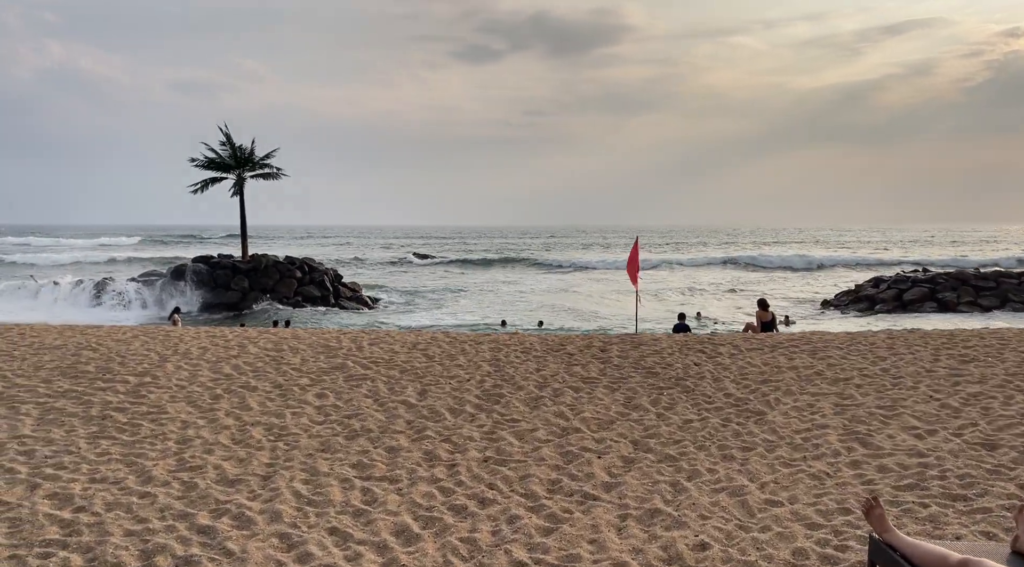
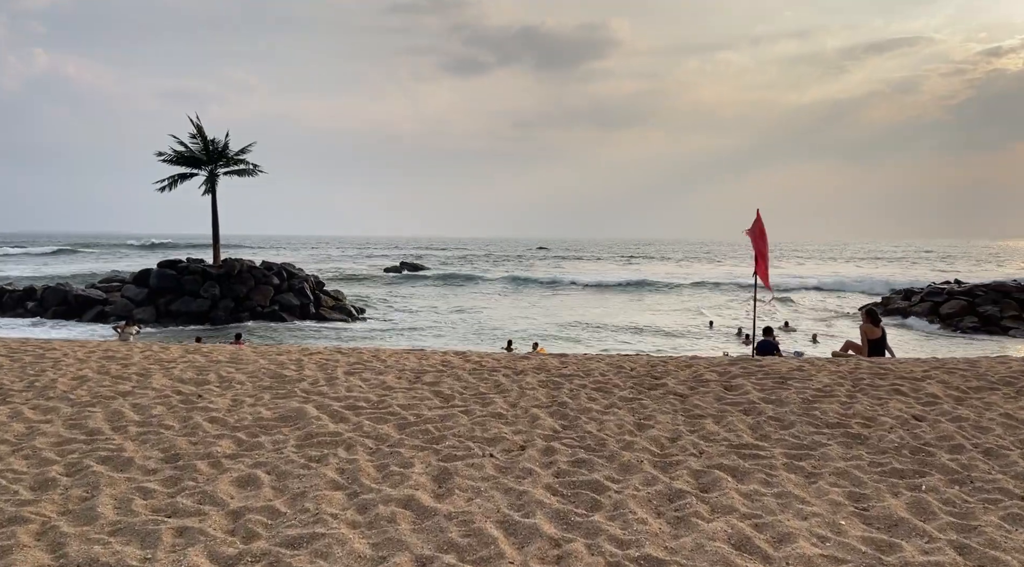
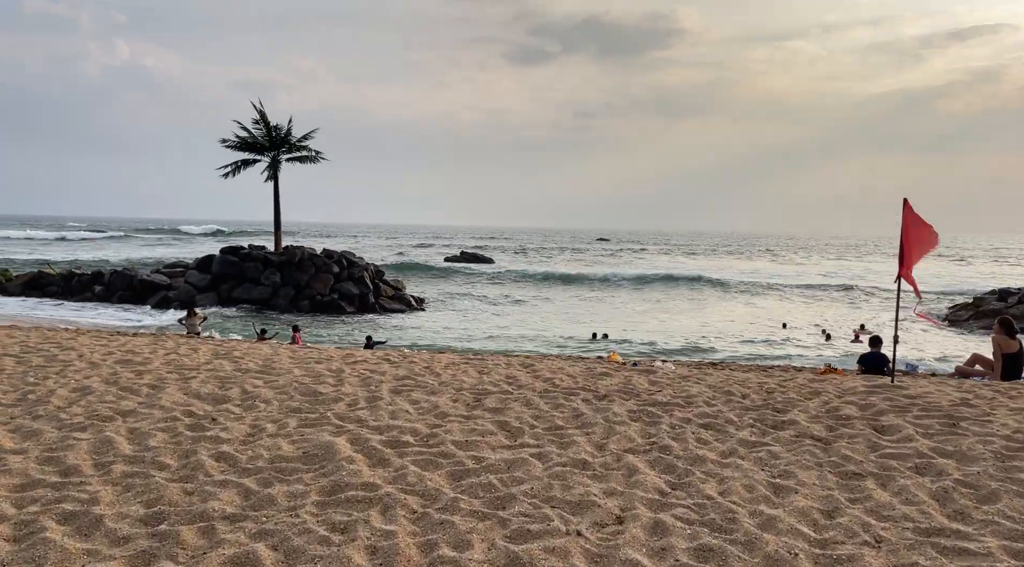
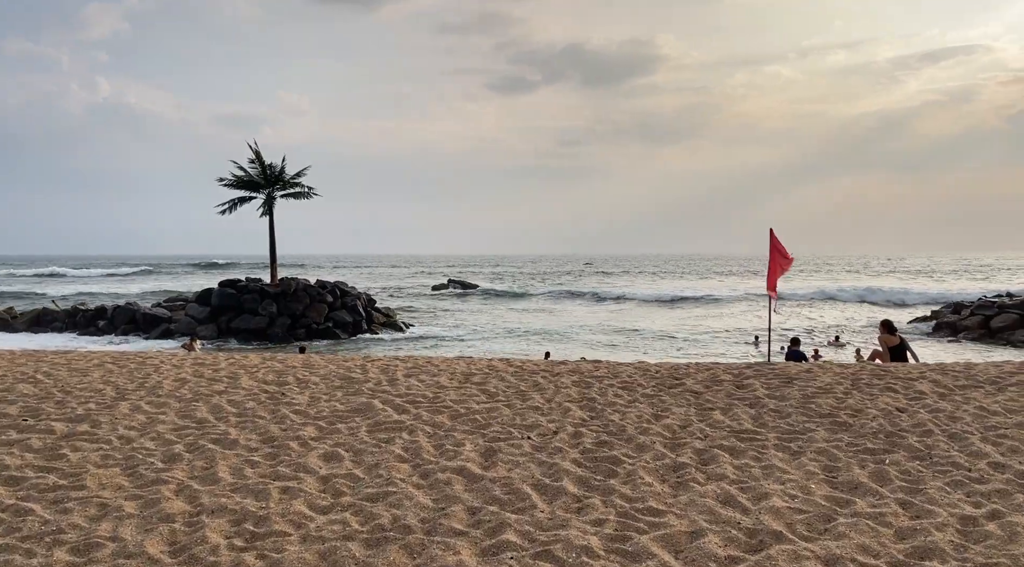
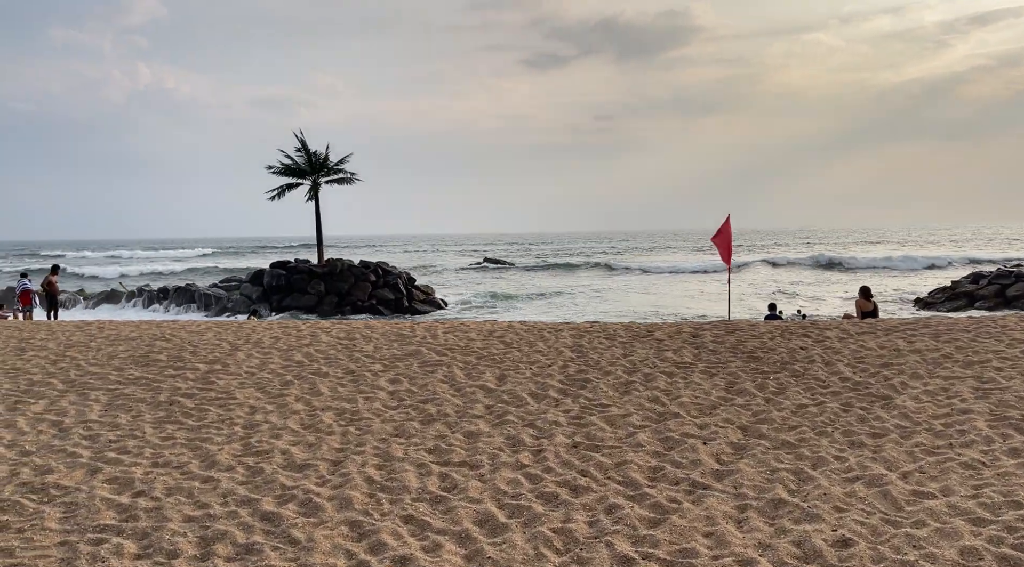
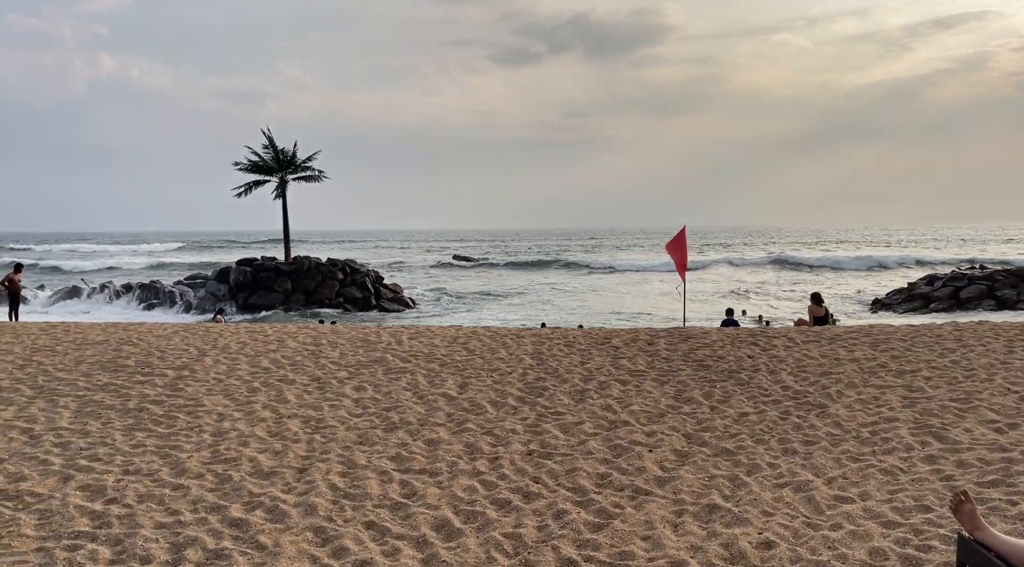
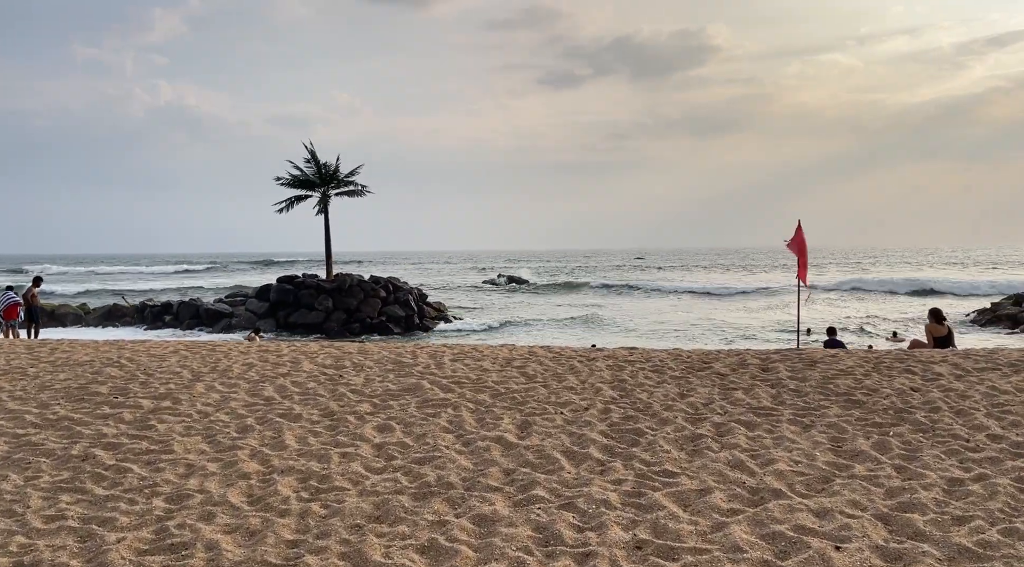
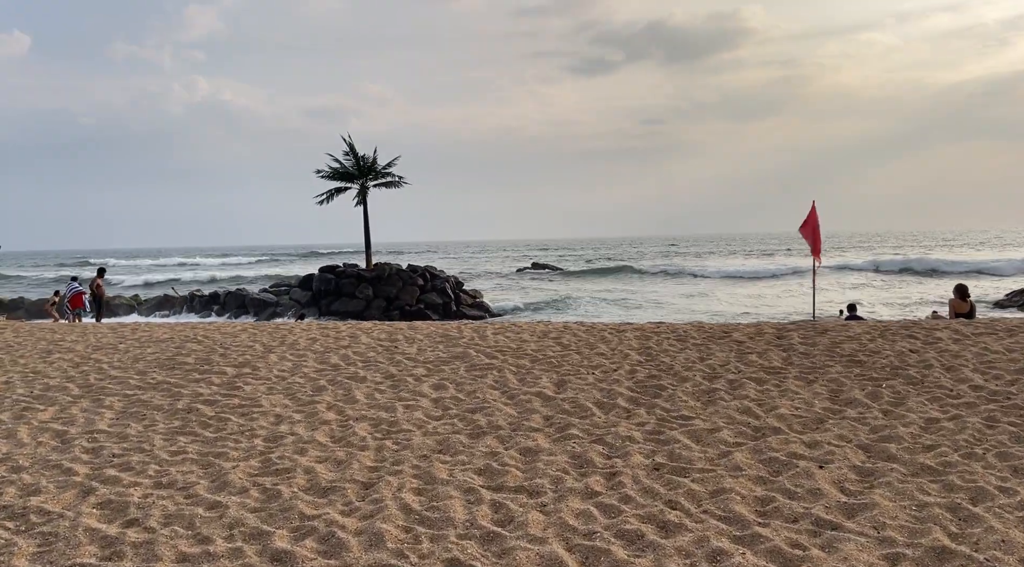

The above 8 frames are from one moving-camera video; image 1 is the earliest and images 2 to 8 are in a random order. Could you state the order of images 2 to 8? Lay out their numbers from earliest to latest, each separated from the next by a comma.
6, 5, 8, 7, 4, 2, 3
